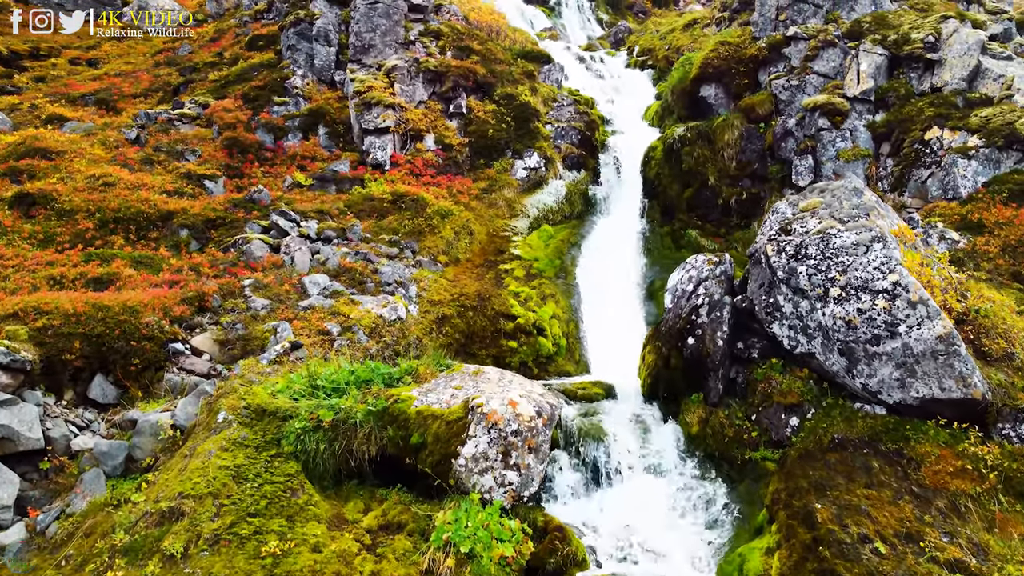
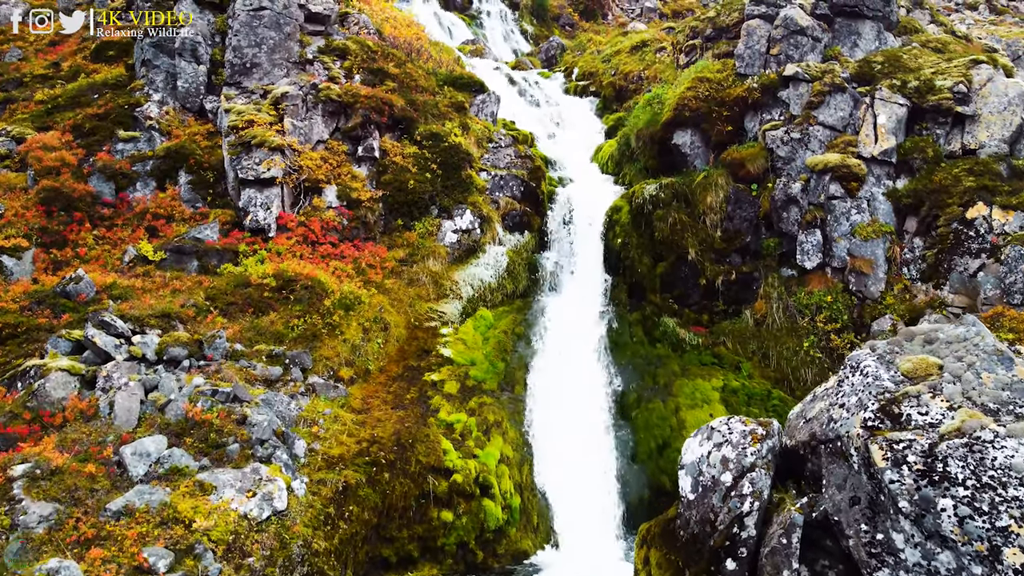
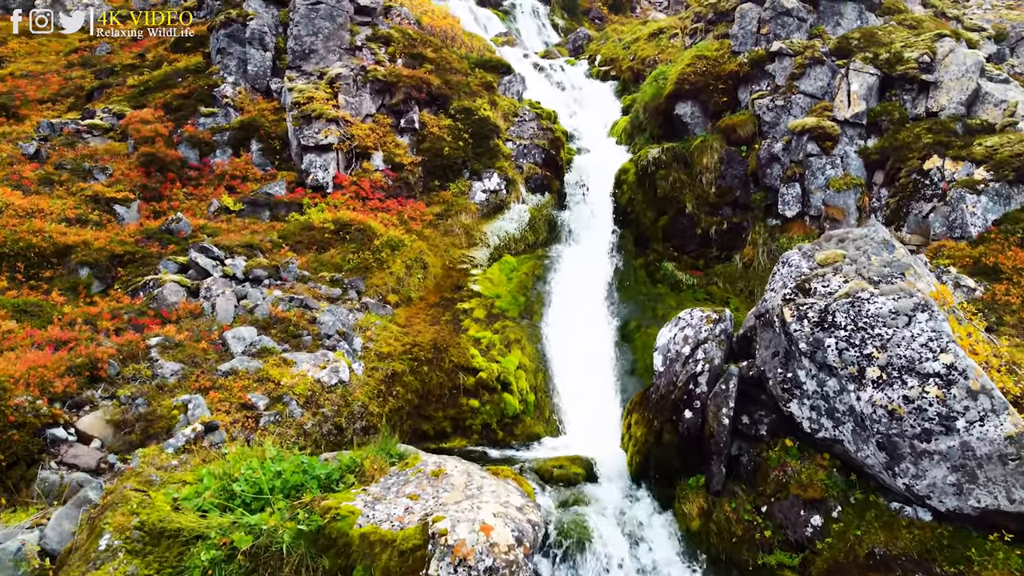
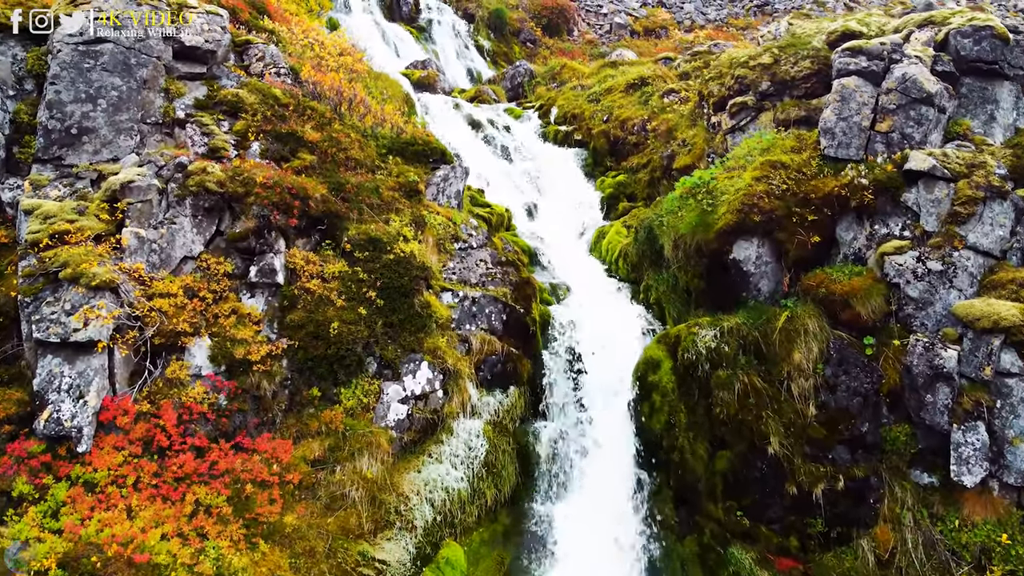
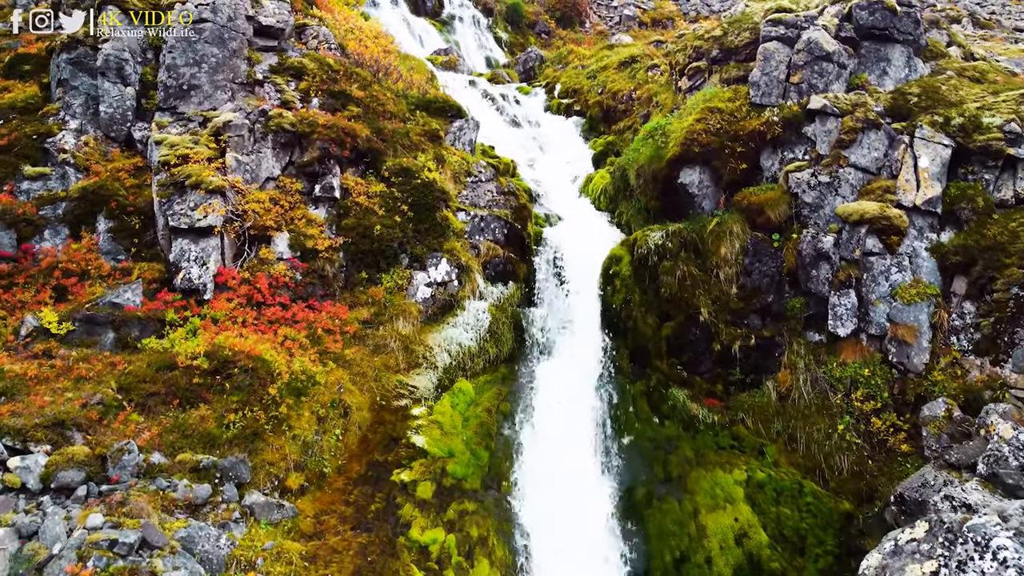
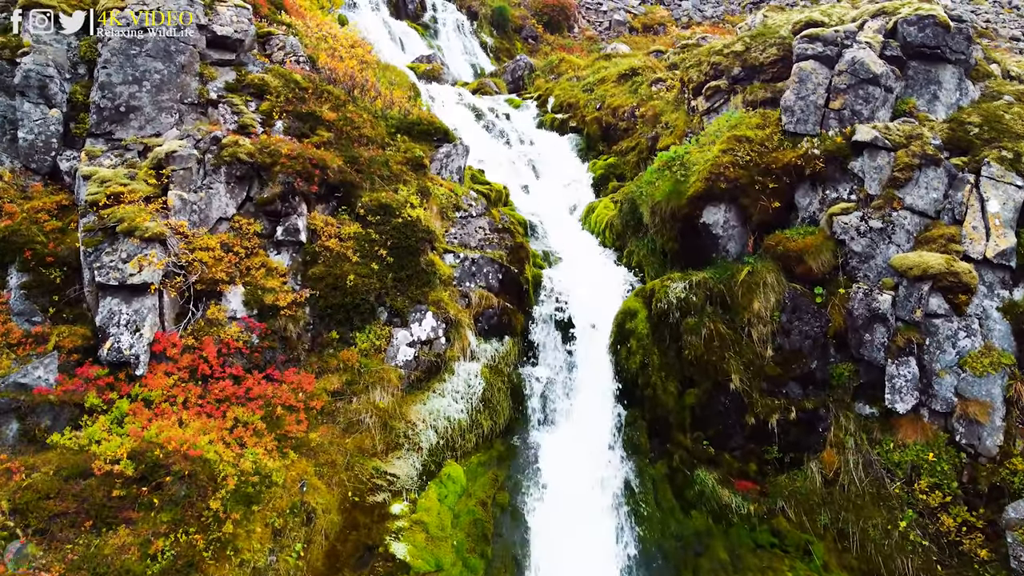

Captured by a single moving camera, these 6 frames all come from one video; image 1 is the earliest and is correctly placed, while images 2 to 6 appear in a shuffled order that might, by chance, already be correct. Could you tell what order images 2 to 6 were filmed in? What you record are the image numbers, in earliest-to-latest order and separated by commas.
3, 2, 5, 6, 4
